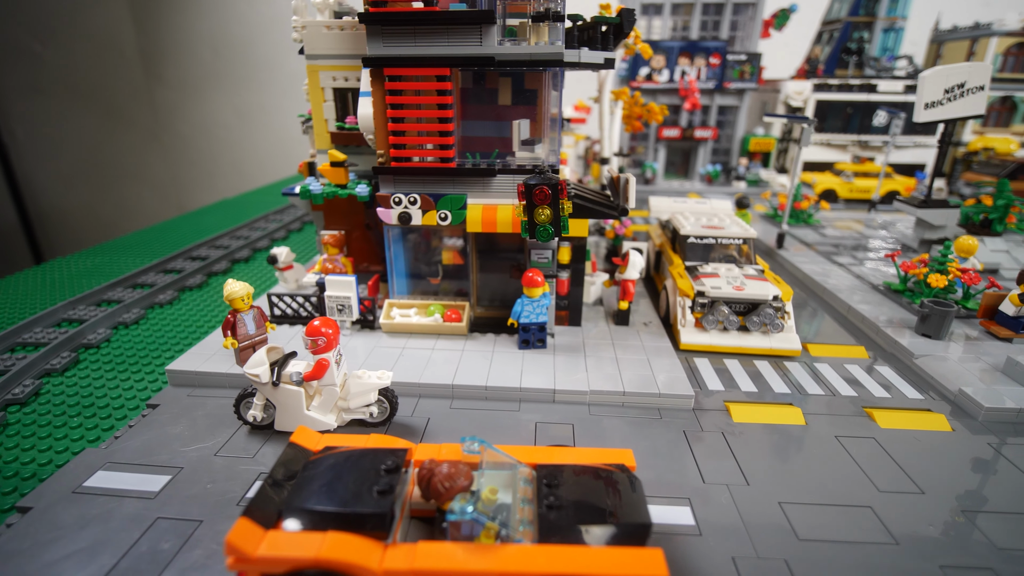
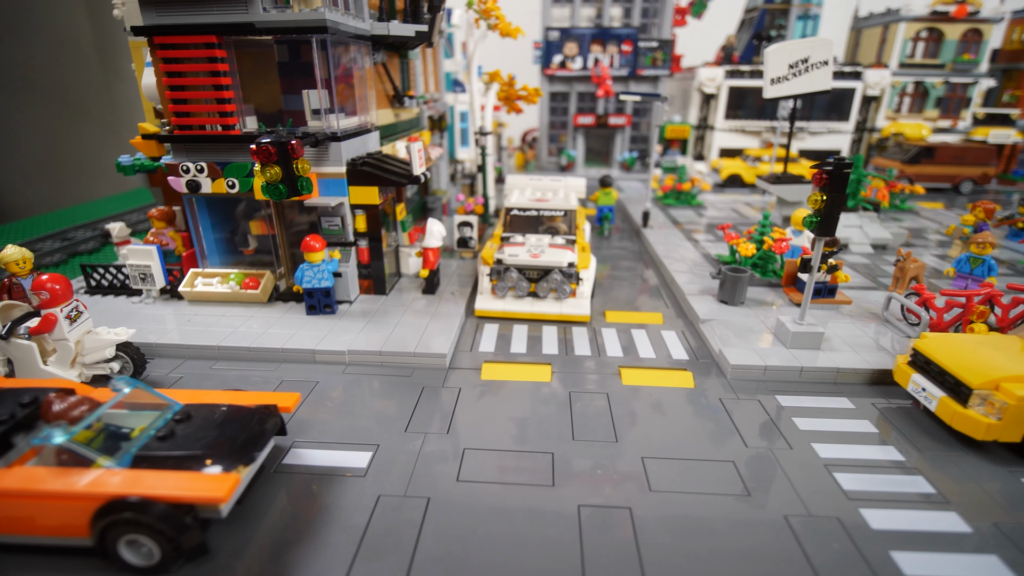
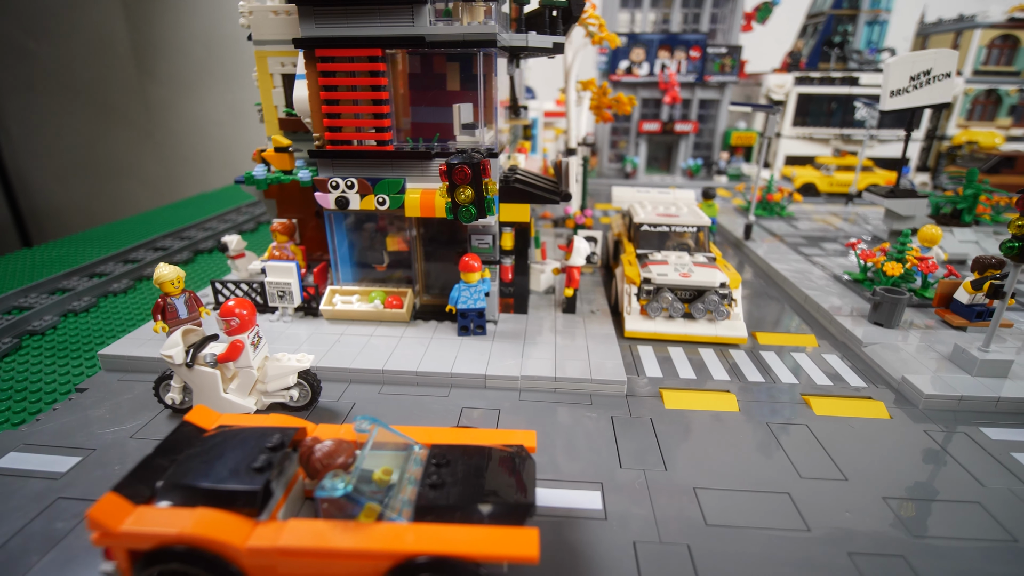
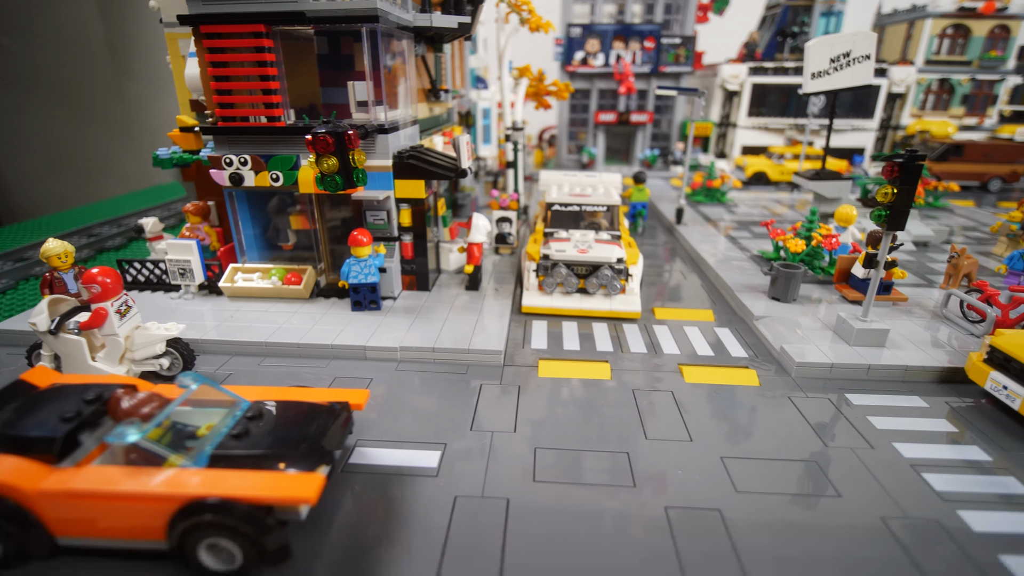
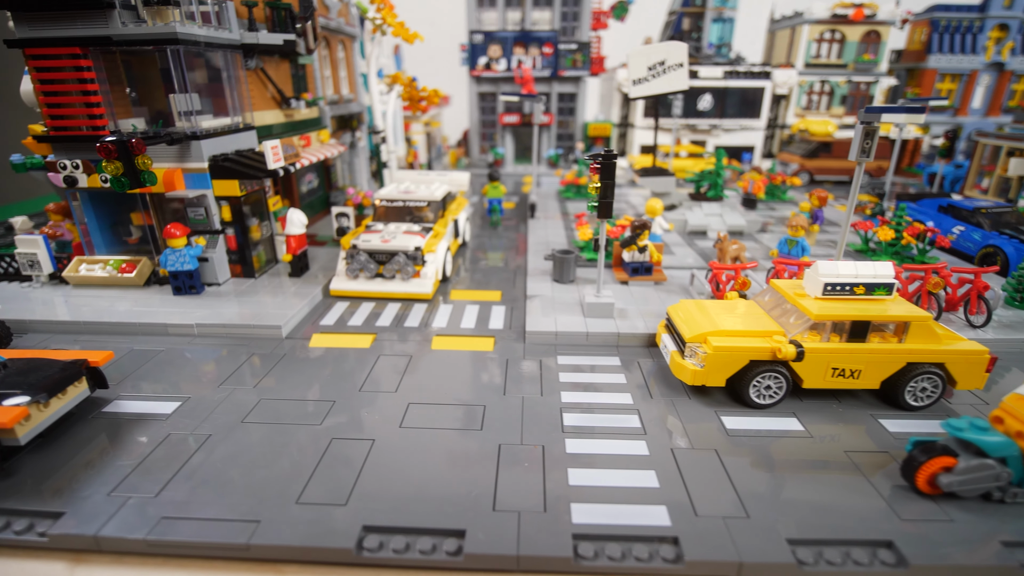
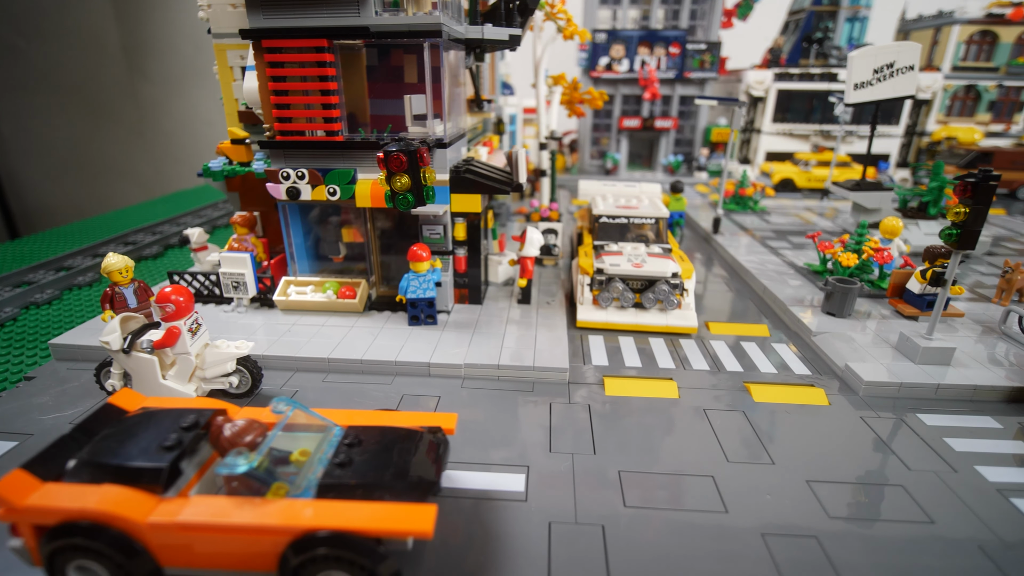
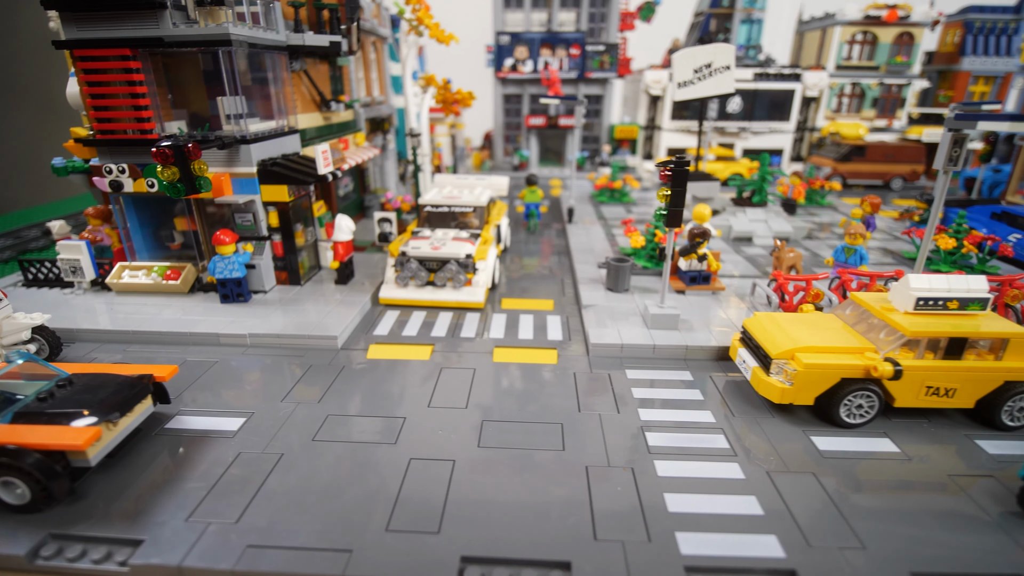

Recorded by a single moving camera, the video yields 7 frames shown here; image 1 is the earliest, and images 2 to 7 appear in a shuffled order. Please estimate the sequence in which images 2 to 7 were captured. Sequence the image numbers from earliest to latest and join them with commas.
3, 6, 4, 2, 7, 5
